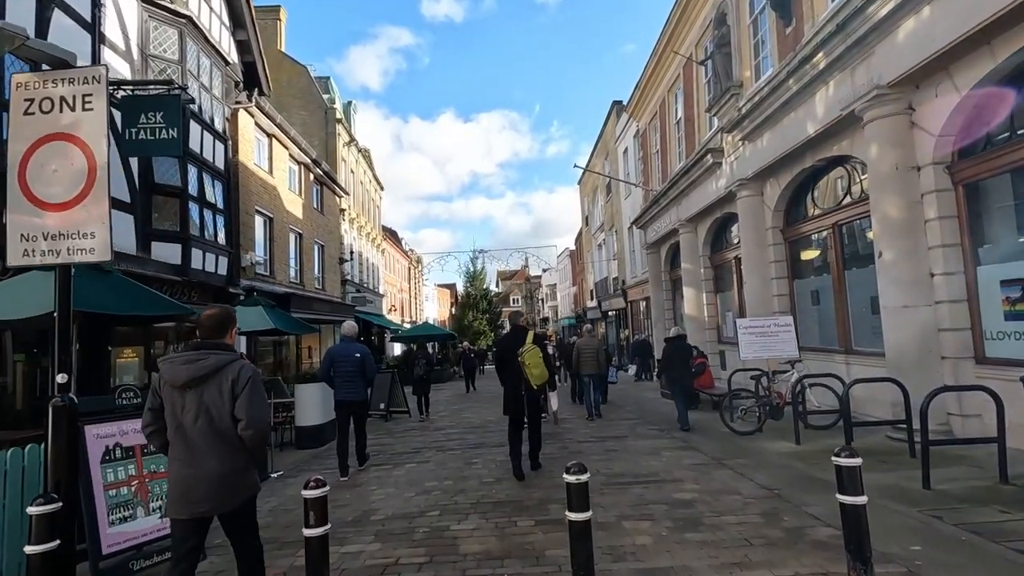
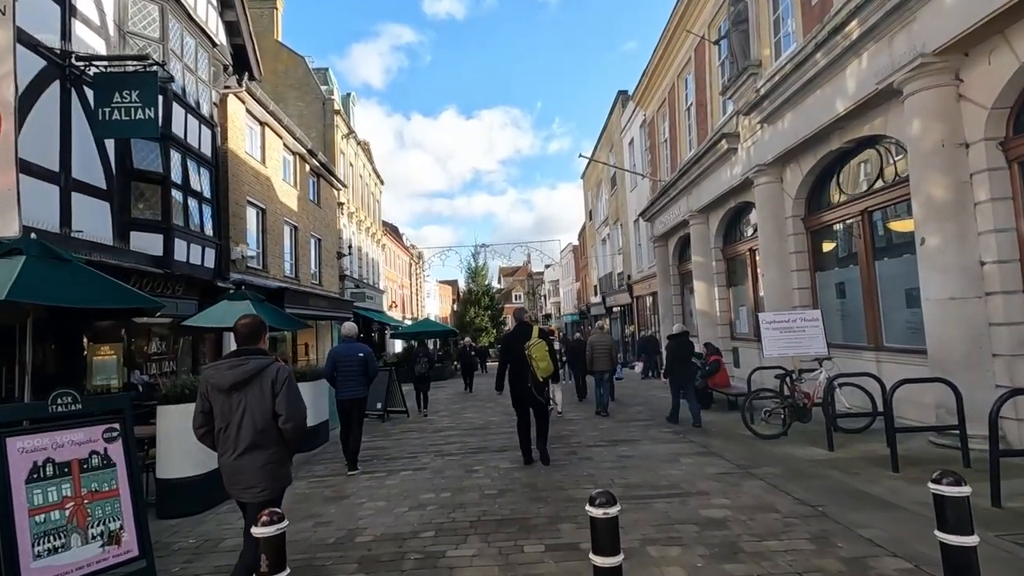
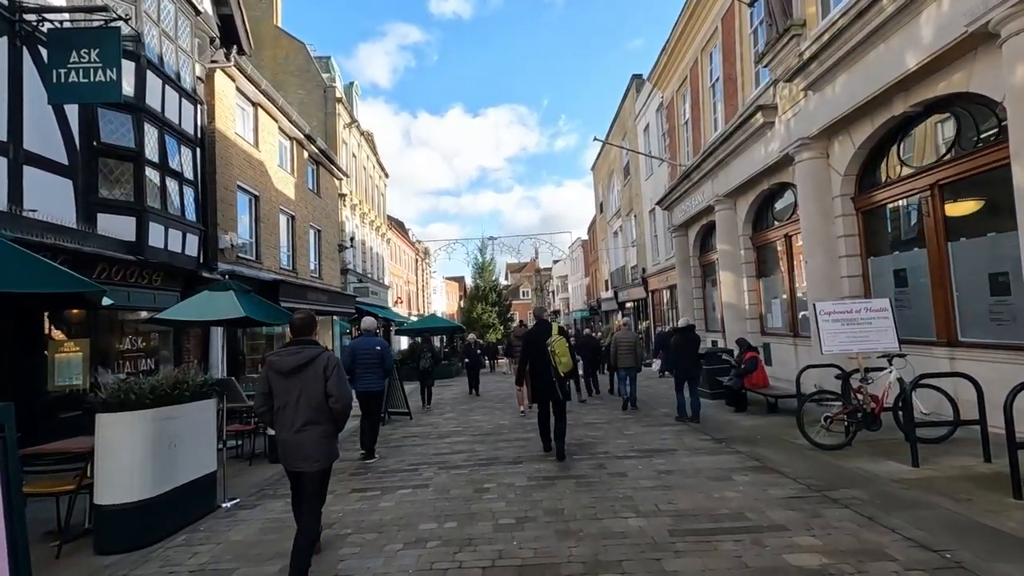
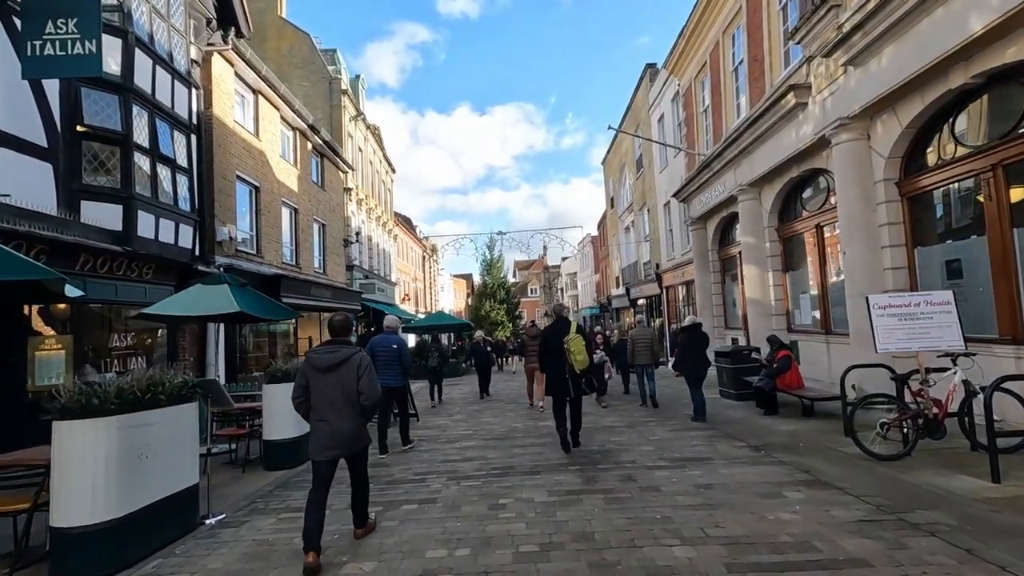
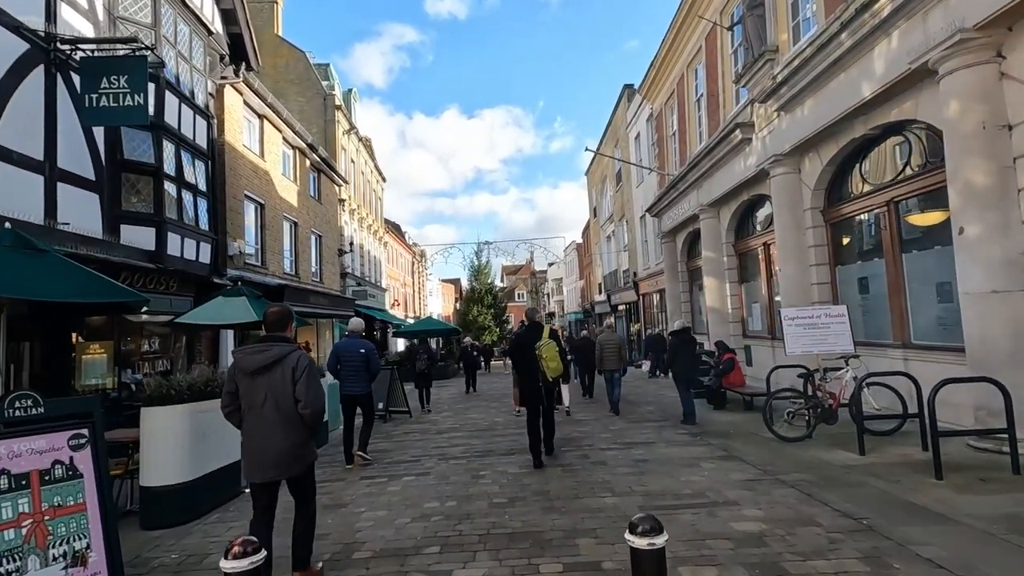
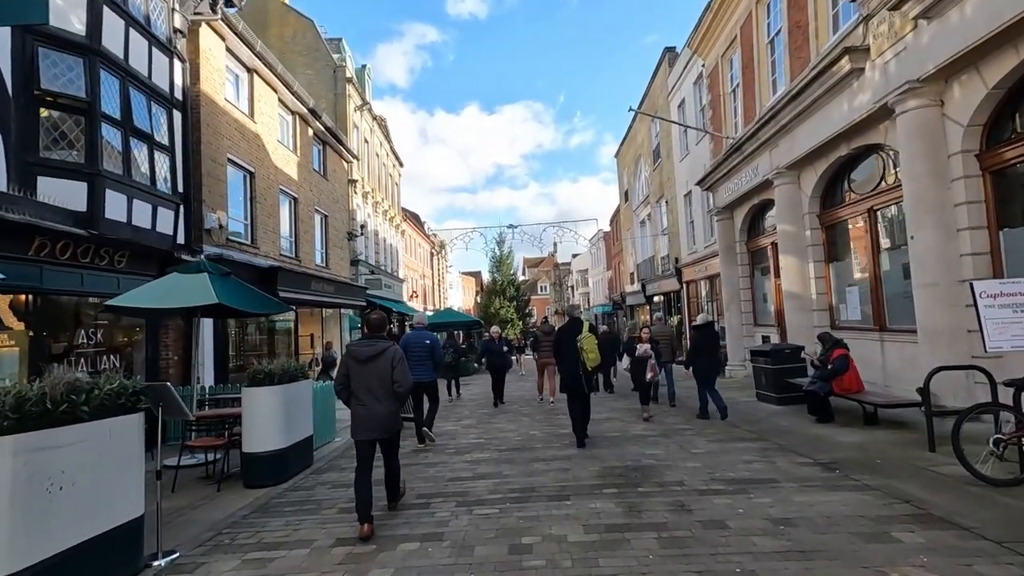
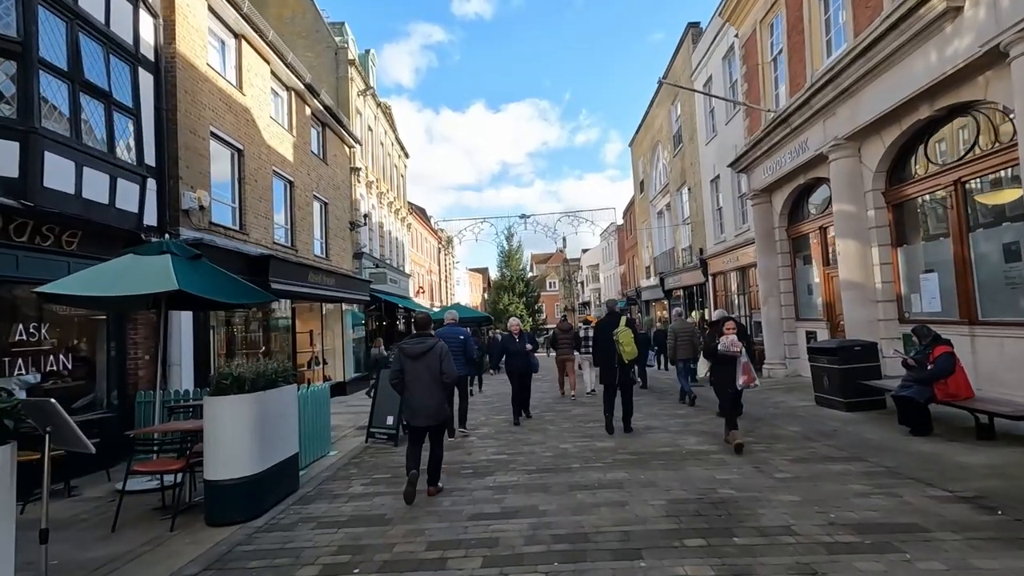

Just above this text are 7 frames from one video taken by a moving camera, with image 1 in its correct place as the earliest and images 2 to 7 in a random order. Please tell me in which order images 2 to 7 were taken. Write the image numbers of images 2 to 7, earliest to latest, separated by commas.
2, 5, 3, 4, 6, 7
